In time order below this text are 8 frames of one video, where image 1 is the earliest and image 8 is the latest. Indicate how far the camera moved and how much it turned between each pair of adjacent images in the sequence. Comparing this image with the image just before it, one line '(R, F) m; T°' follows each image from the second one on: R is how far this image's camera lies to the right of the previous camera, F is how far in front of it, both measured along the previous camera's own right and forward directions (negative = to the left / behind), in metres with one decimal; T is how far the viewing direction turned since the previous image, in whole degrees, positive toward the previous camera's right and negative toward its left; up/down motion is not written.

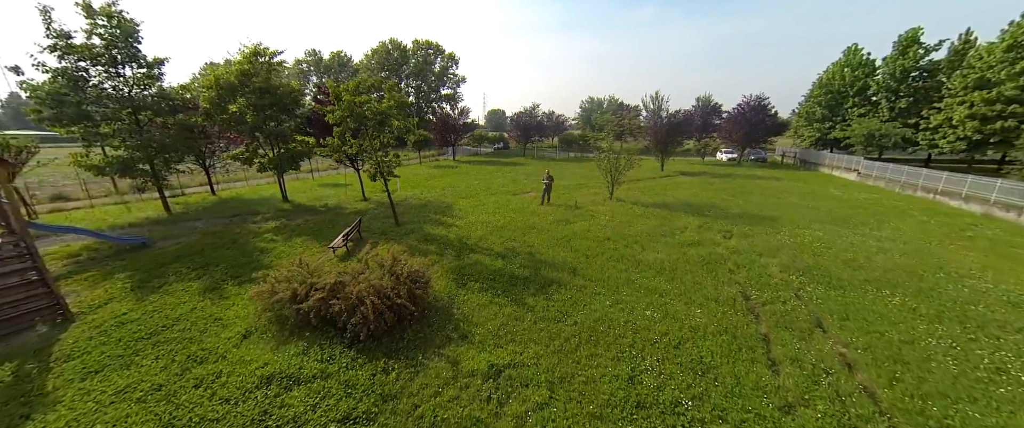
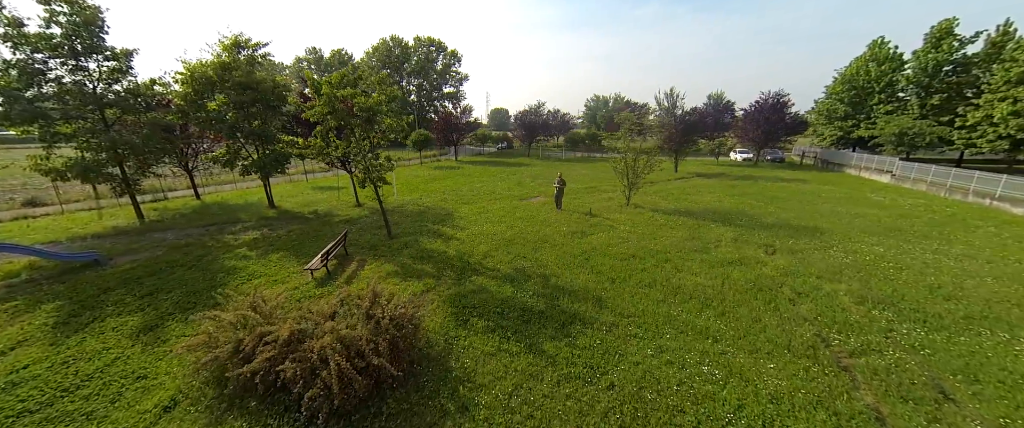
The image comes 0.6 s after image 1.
(-0.2, +1.4) m; -1°
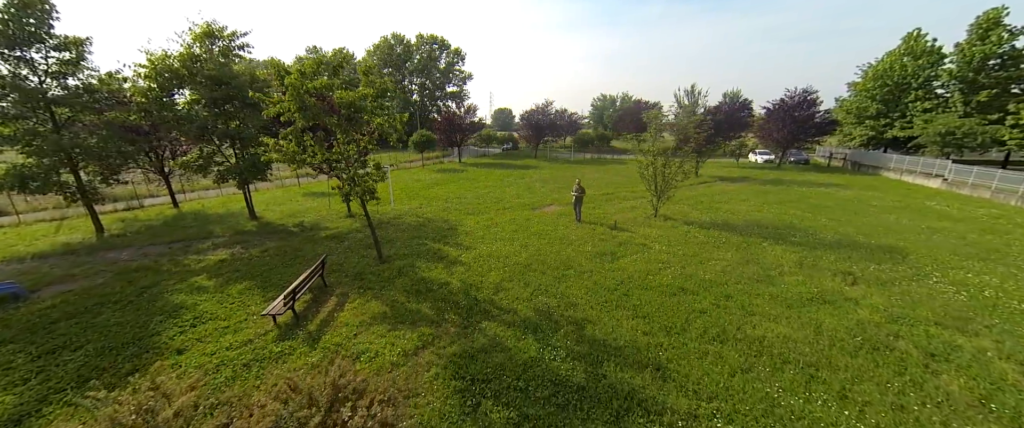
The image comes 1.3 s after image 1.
(-0.3, +1.7) m; -1°
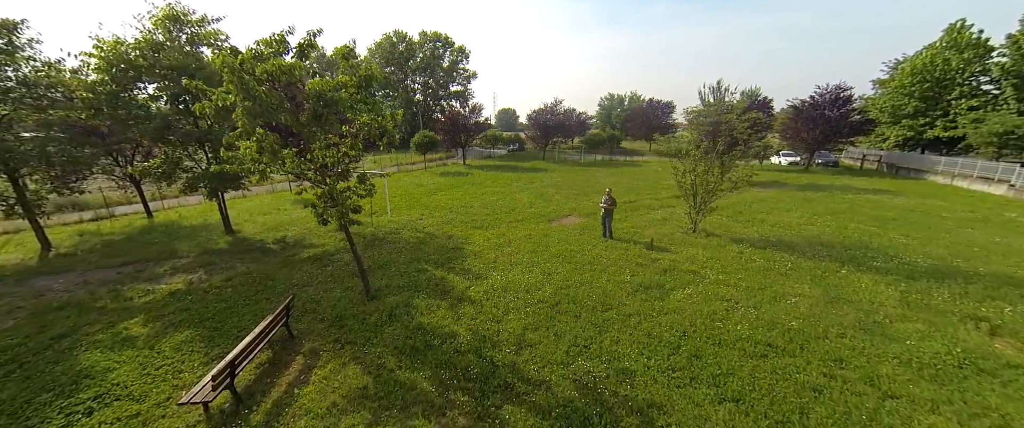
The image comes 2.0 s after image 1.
(-0.4, +1.8) m; -1°
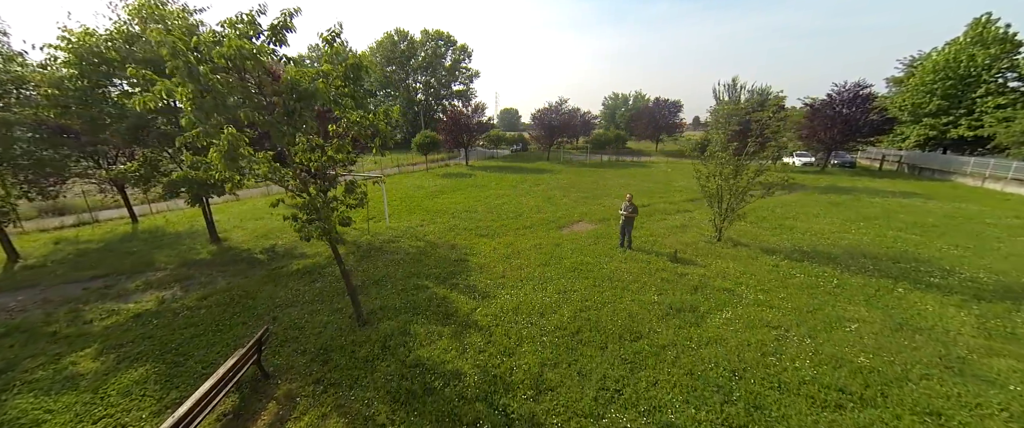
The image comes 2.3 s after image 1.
(-0.2, +0.9) m; 0°
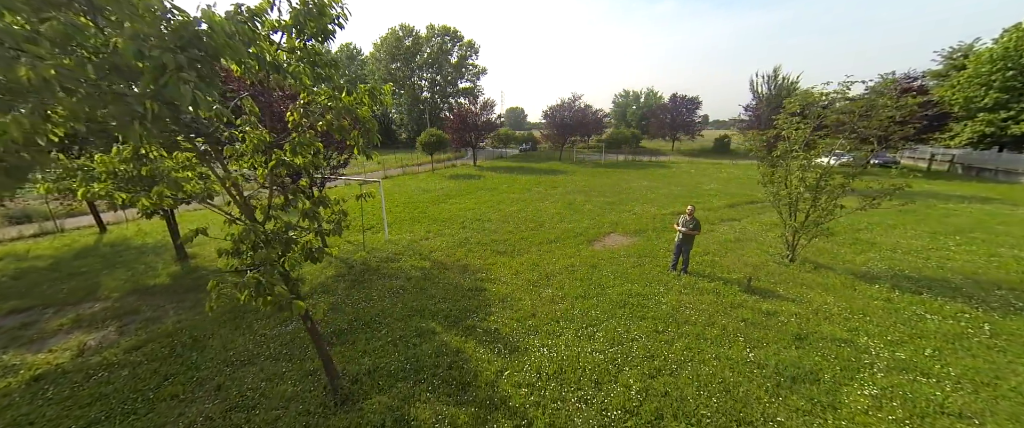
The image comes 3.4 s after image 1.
(-0.5, +1.8) m; -1°
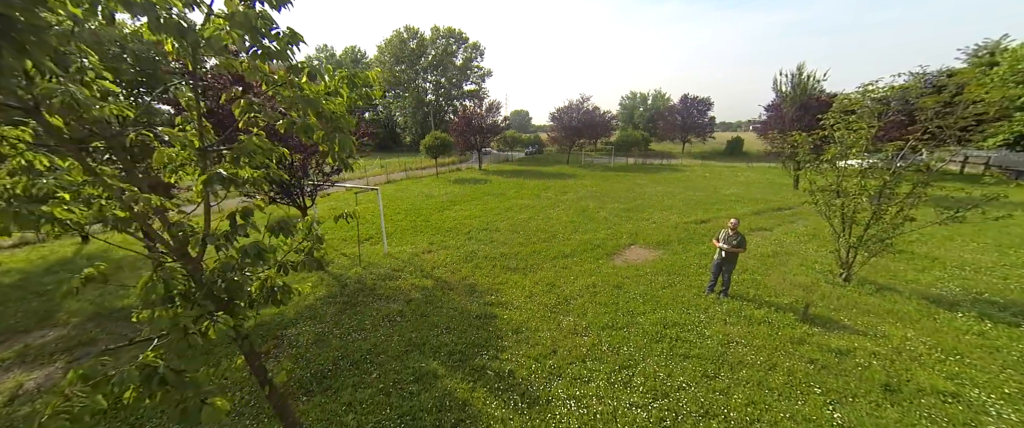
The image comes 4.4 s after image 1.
(-0.2, +0.9) m; -1°
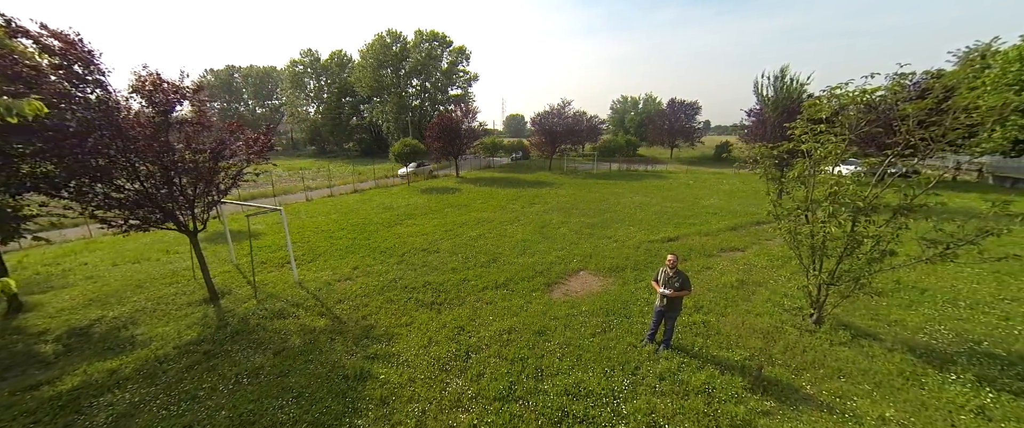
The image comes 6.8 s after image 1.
(+1.7, +1.2) m; 0°
